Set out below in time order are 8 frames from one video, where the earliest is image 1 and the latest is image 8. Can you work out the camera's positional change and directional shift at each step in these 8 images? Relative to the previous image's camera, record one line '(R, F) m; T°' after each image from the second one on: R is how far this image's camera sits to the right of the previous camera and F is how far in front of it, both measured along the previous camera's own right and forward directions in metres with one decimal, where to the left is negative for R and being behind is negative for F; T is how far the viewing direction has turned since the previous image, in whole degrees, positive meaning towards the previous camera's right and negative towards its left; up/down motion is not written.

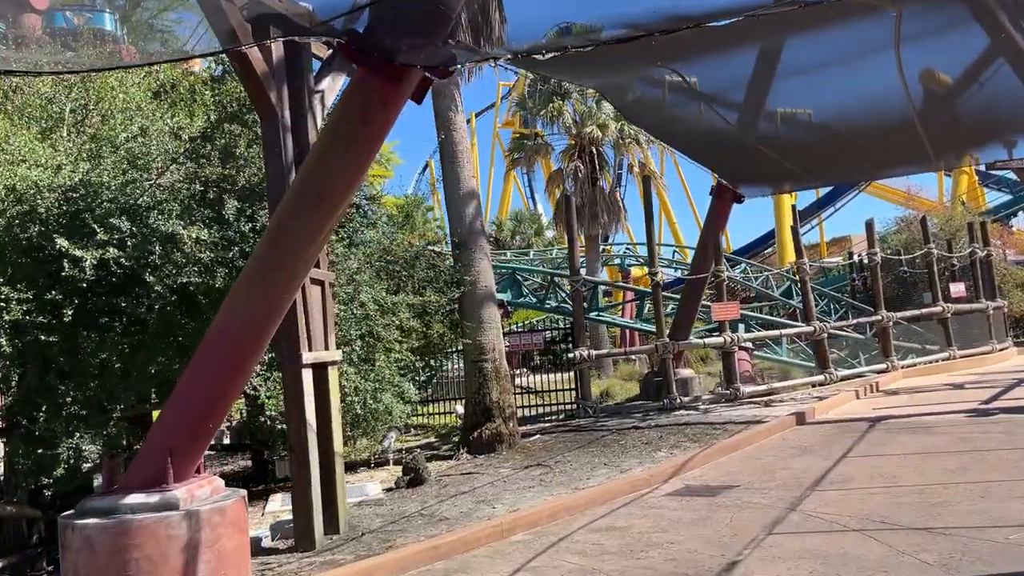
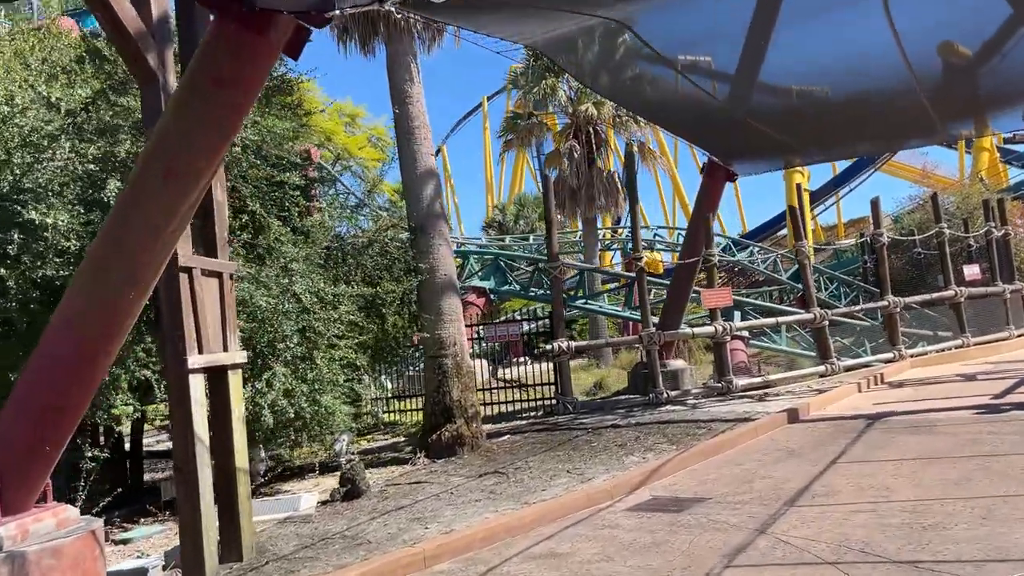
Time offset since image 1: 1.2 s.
(+0.6, +0.8) m; -1°
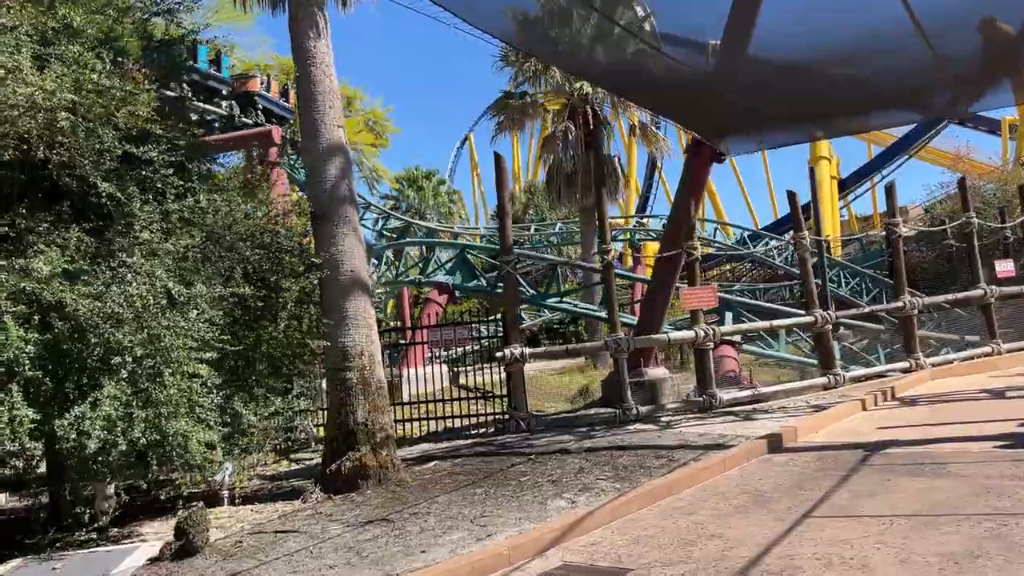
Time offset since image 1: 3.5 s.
(+1.0, +1.6) m; -2°
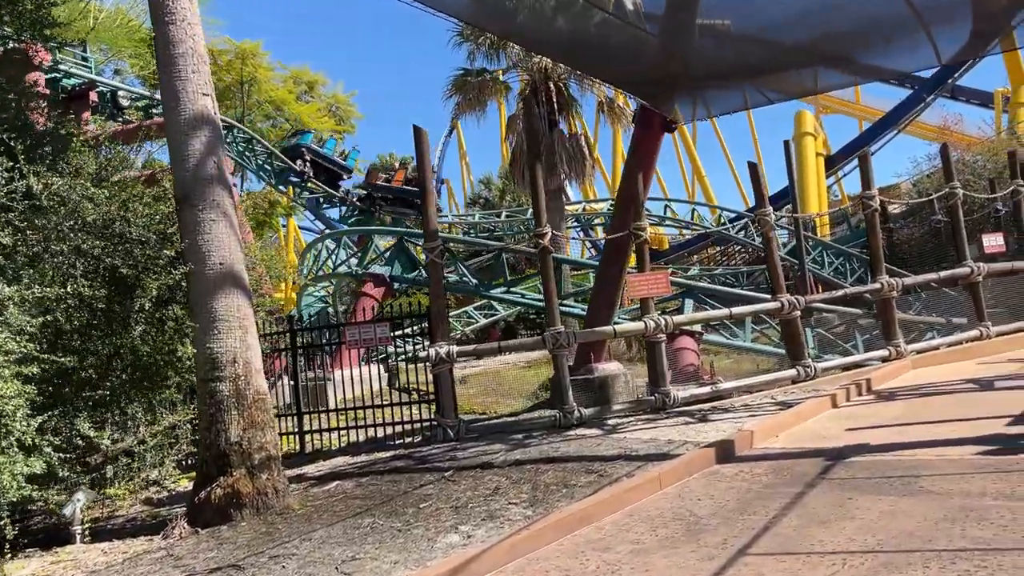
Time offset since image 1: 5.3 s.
(+0.8, +1.1) m; 0°
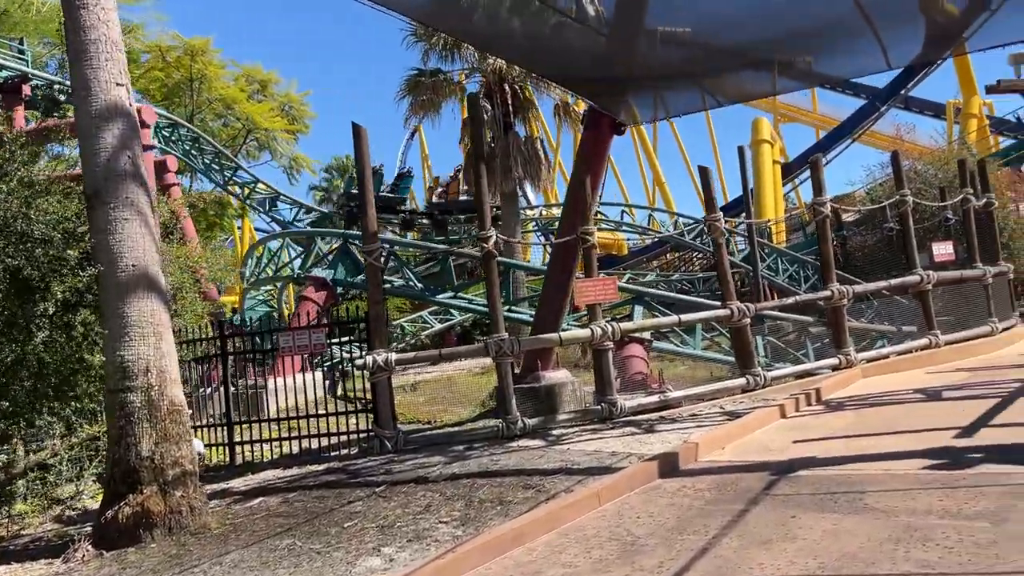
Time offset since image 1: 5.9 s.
(+0.2, +0.3) m; +3°
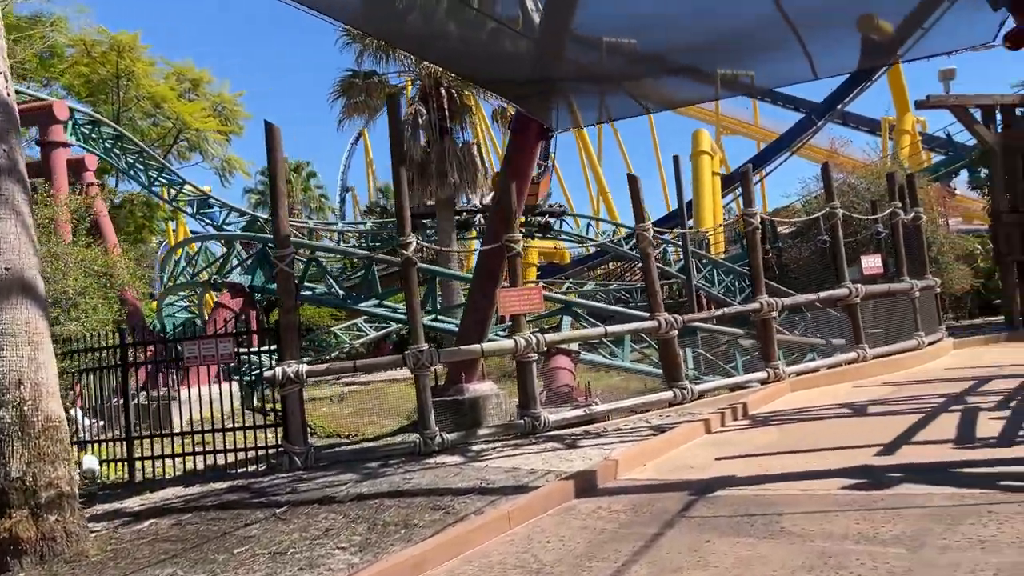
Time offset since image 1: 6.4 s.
(+0.3, +0.3) m; +4°
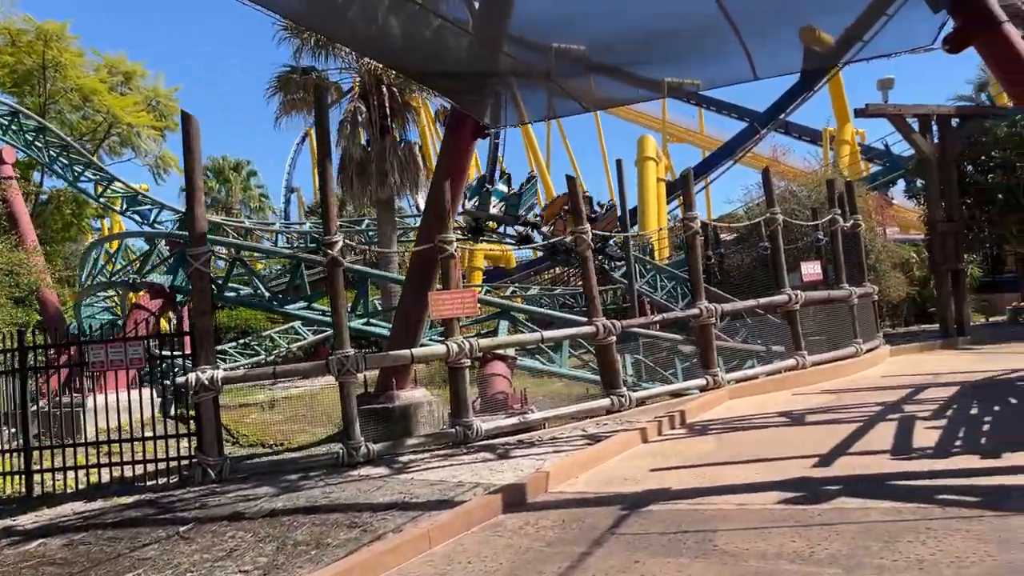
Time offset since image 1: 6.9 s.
(+0.2, +0.3) m; +3°
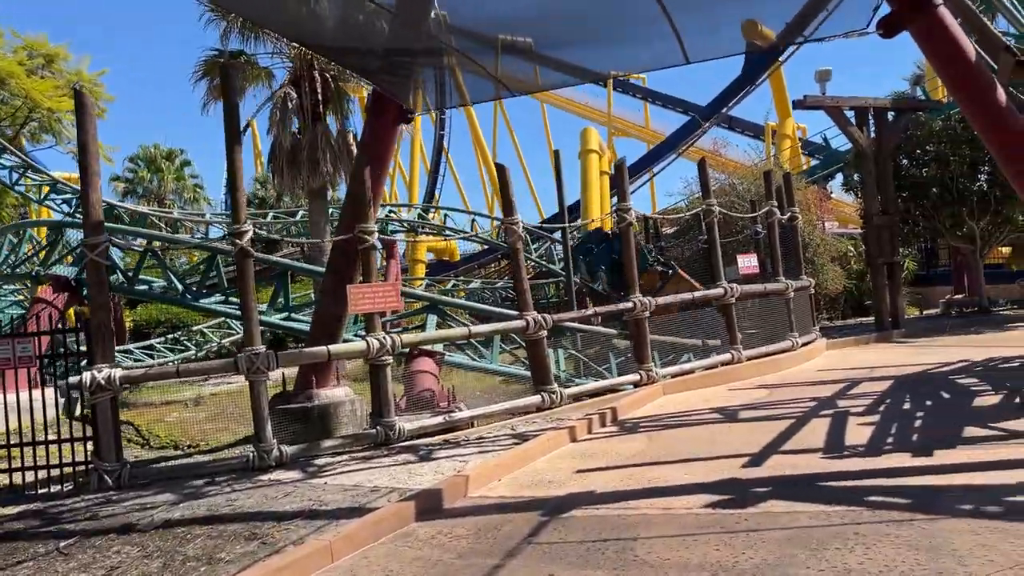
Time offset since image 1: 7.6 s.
(+0.2, +0.4) m; +3°
